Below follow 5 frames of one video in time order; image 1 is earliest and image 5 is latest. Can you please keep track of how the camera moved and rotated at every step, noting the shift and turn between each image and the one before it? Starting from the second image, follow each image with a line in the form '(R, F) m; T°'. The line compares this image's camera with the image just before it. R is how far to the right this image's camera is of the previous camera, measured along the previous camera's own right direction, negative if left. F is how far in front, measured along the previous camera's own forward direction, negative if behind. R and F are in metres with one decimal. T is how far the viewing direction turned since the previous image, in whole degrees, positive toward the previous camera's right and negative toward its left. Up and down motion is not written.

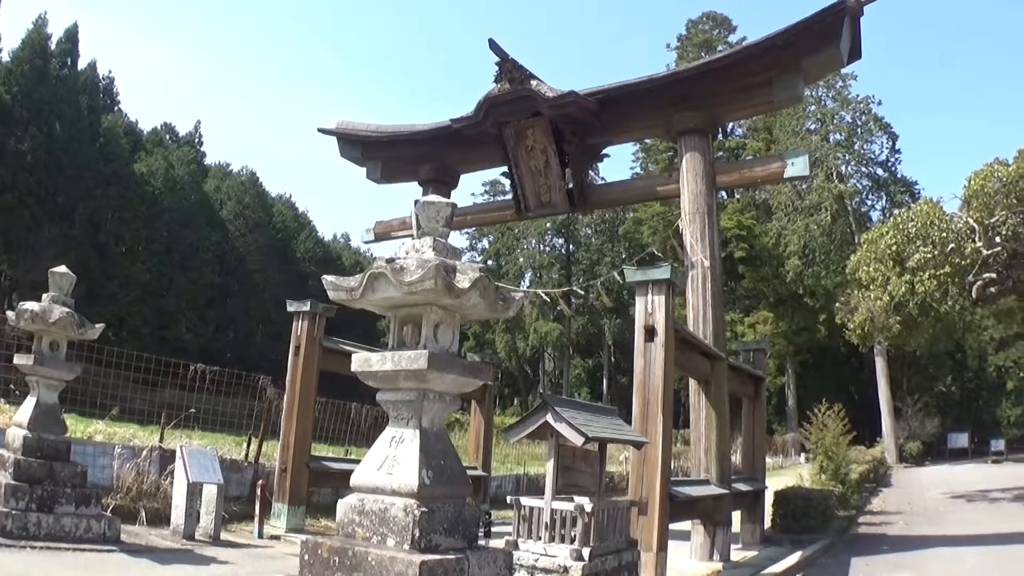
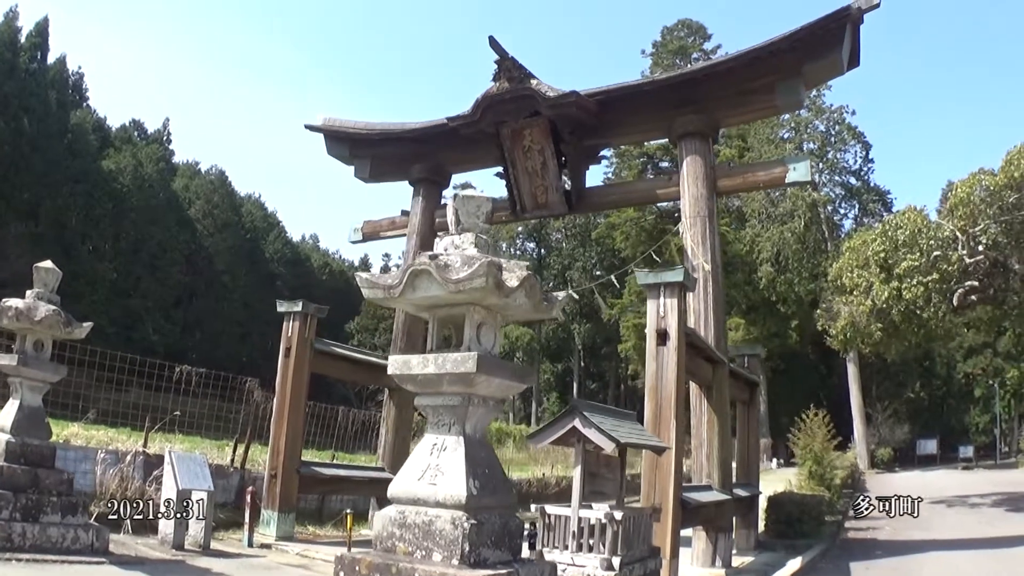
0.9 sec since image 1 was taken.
(-0.5, +0.2) m; +3°
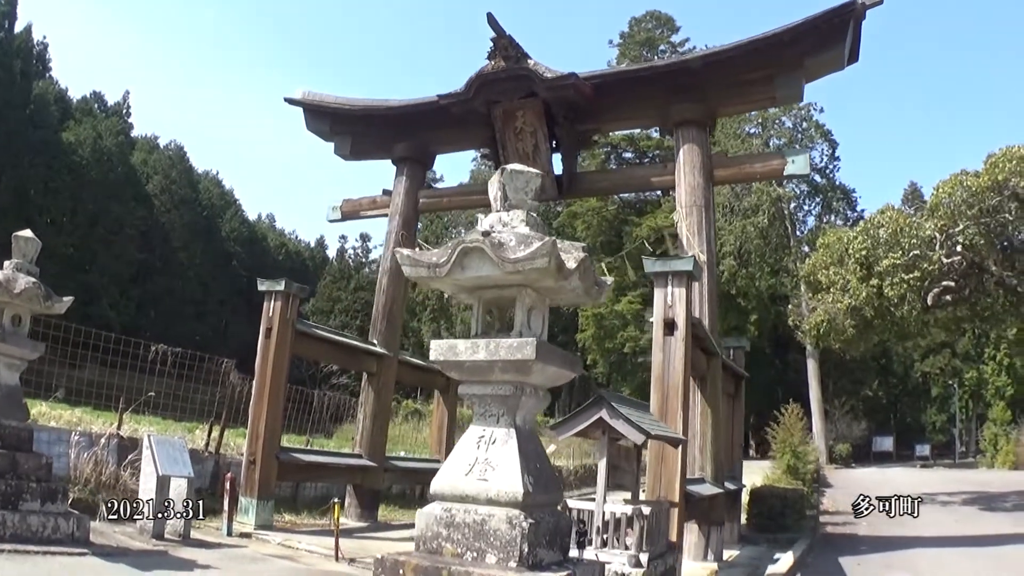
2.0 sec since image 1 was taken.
(-0.5, +0.3) m; +3°
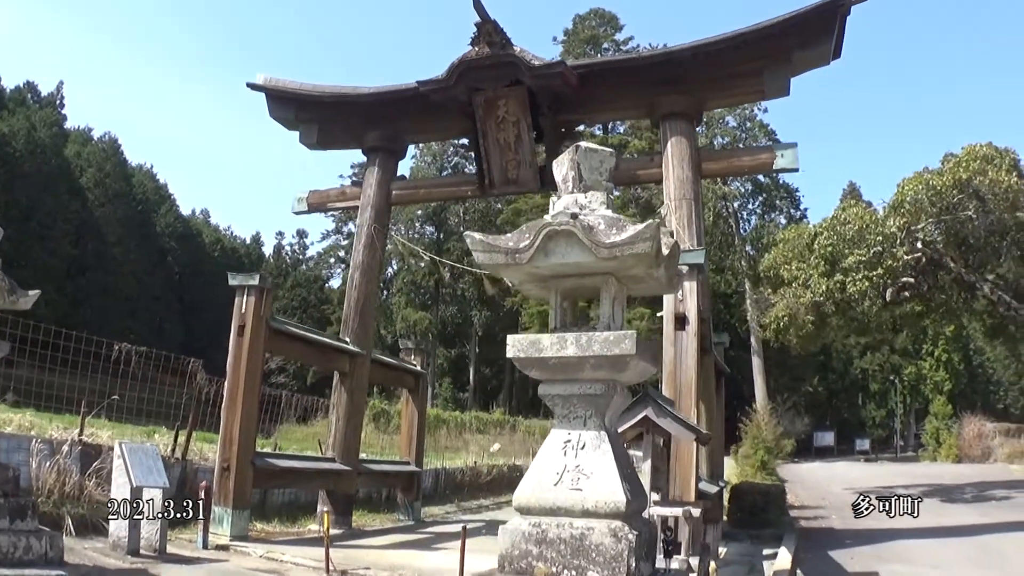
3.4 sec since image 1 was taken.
(-0.7, +0.4) m; +5°
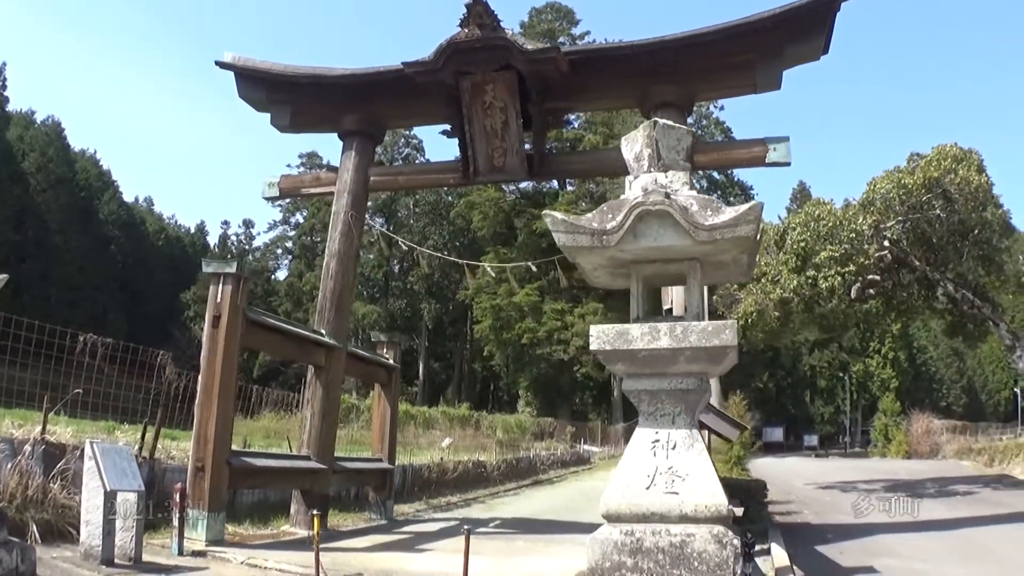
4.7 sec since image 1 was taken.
(-0.6, +0.4) m; +4°
